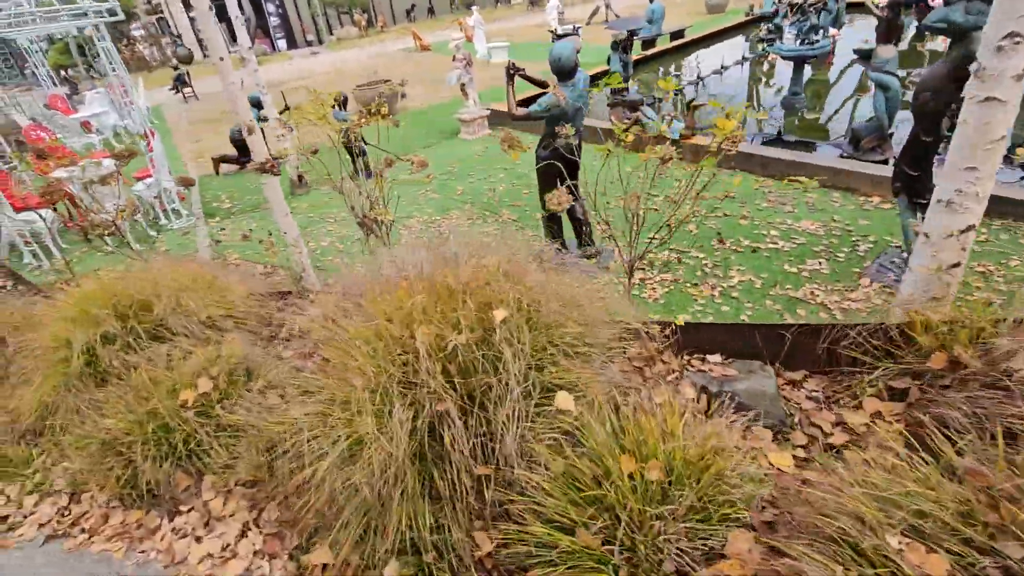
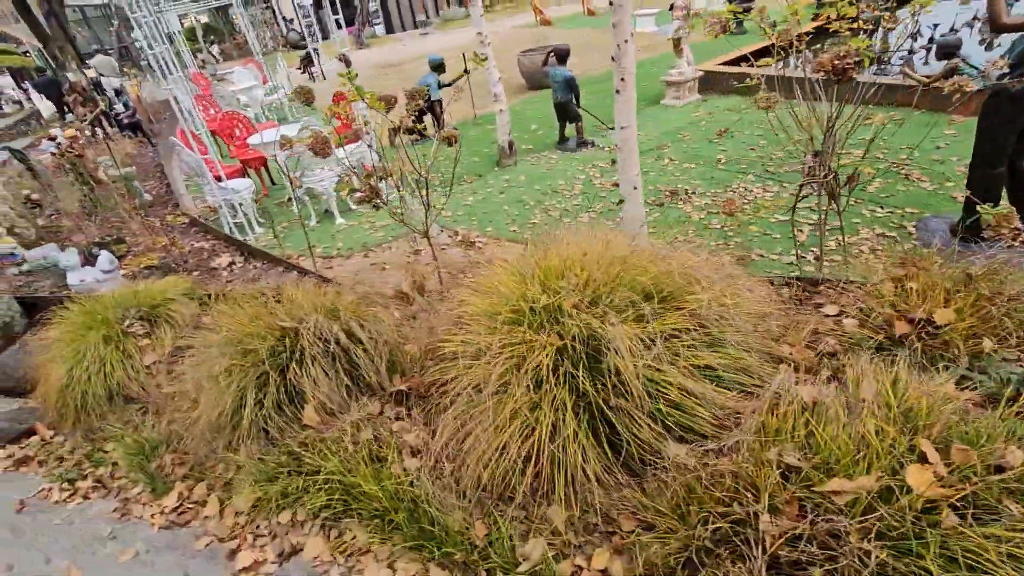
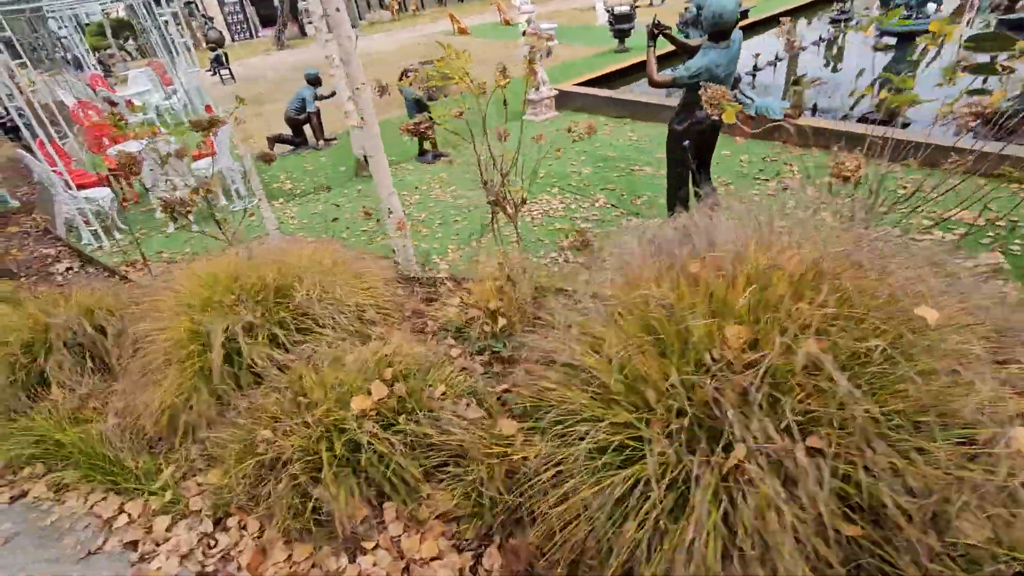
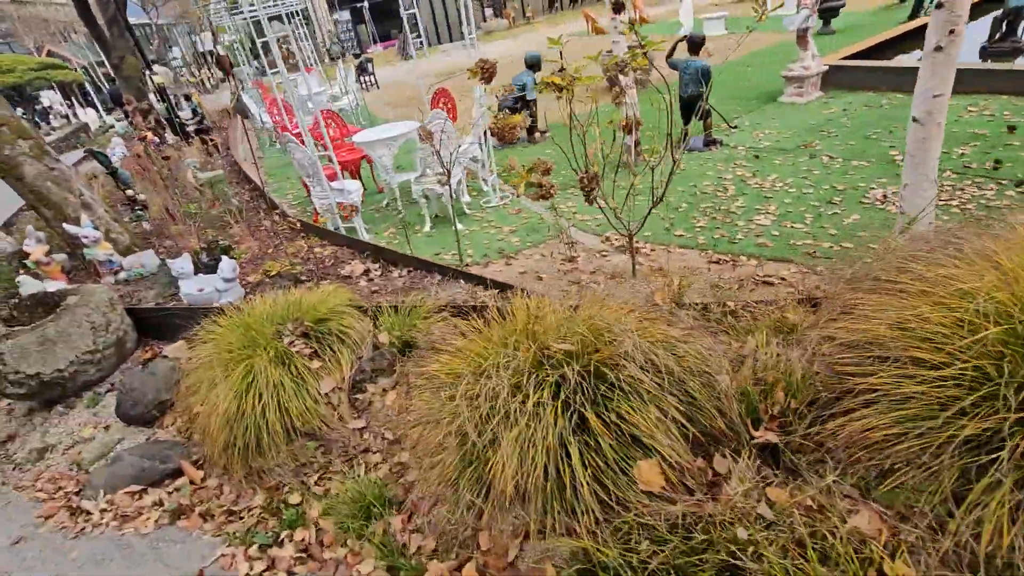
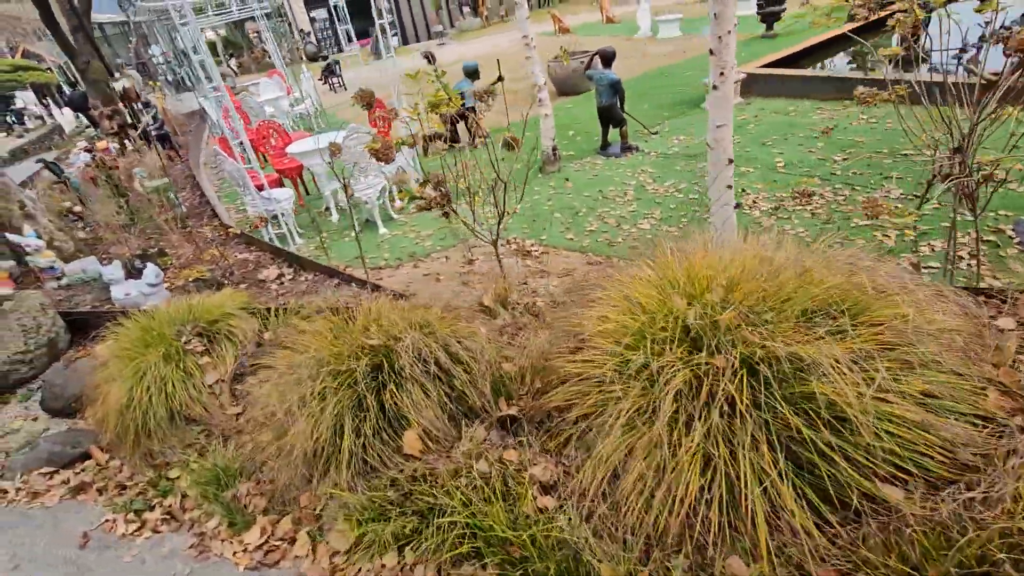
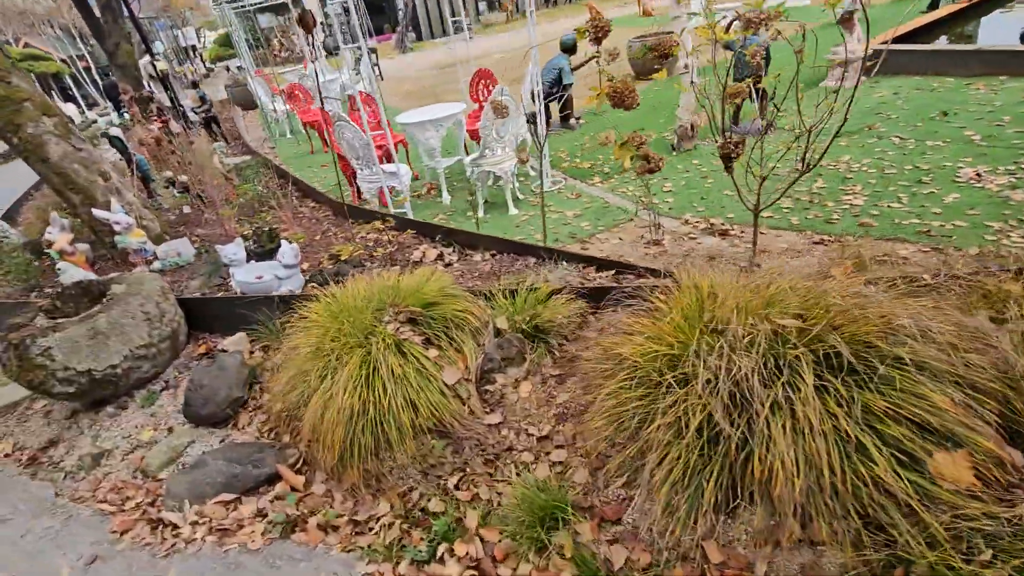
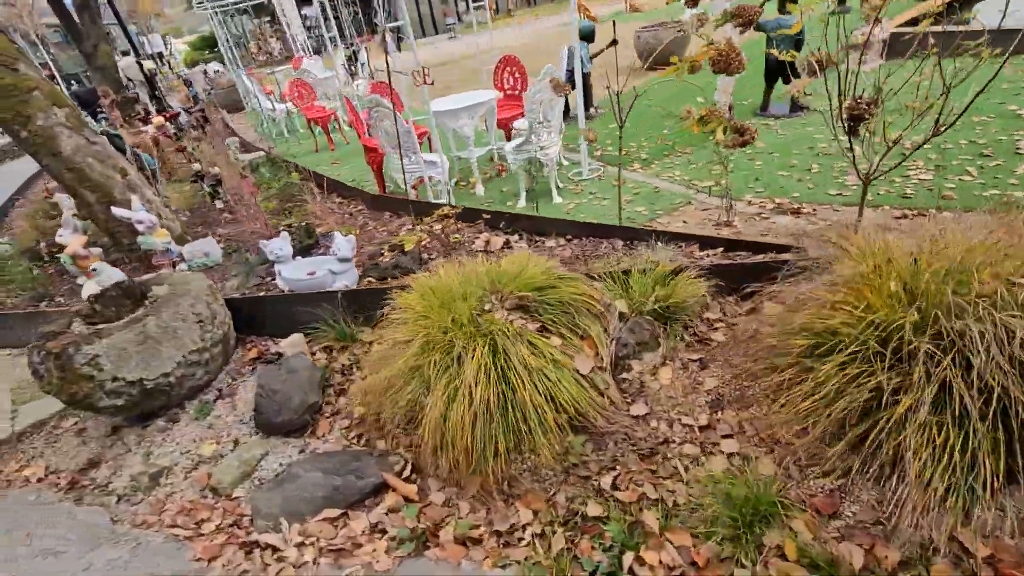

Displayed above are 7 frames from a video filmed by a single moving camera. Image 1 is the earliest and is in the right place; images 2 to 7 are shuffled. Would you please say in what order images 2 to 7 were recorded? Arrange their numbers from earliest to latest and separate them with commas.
3, 2, 5, 4, 6, 7
